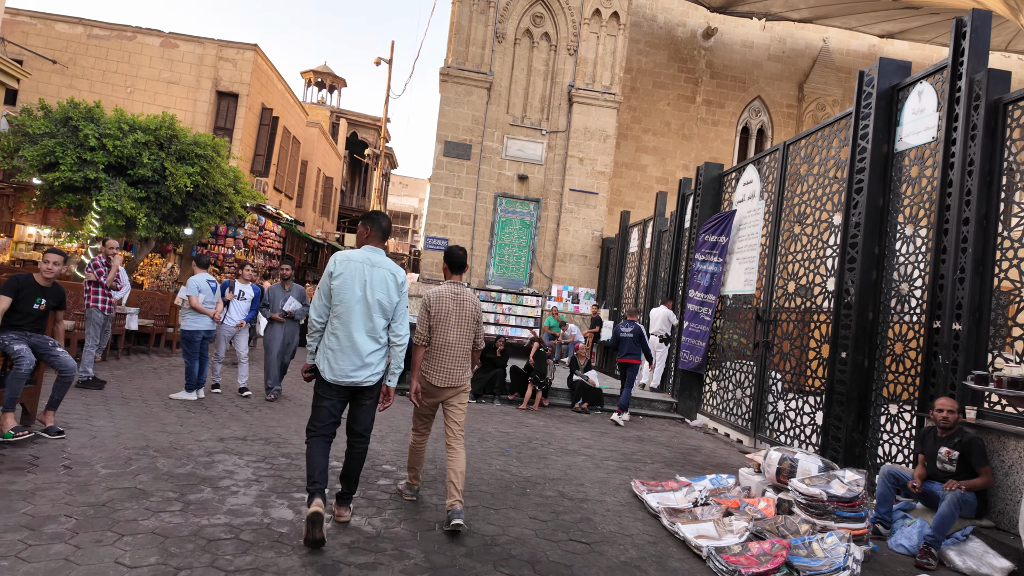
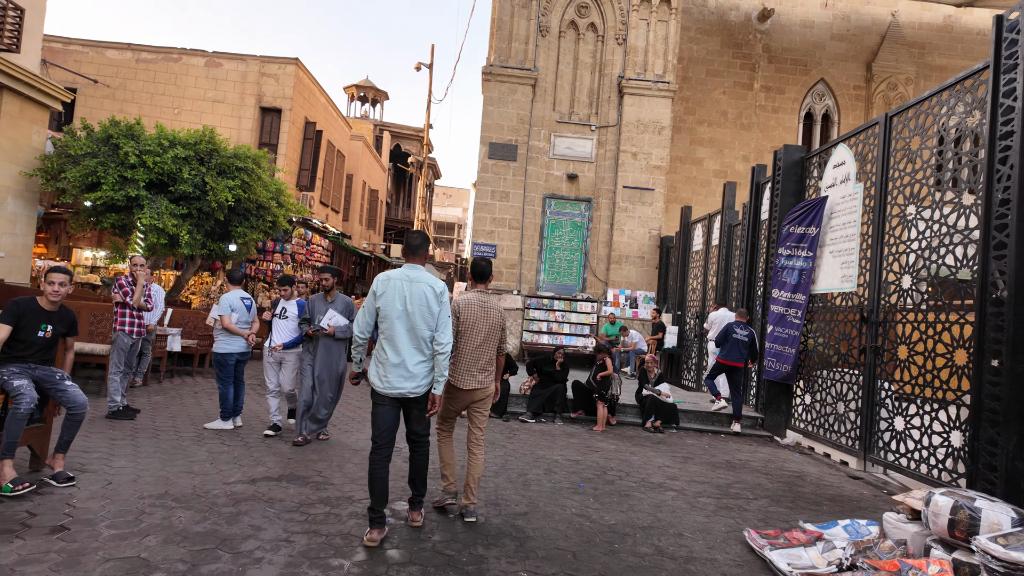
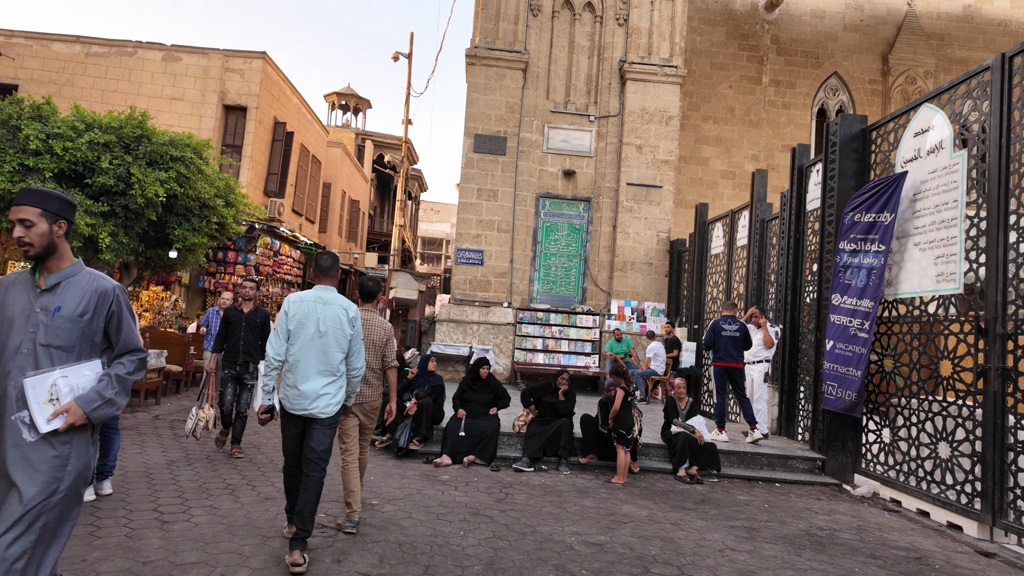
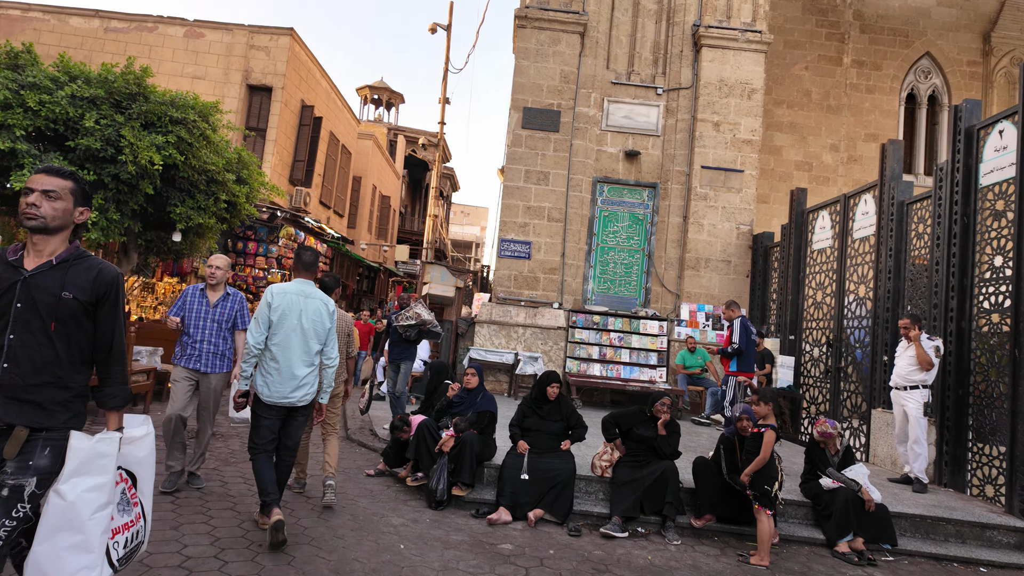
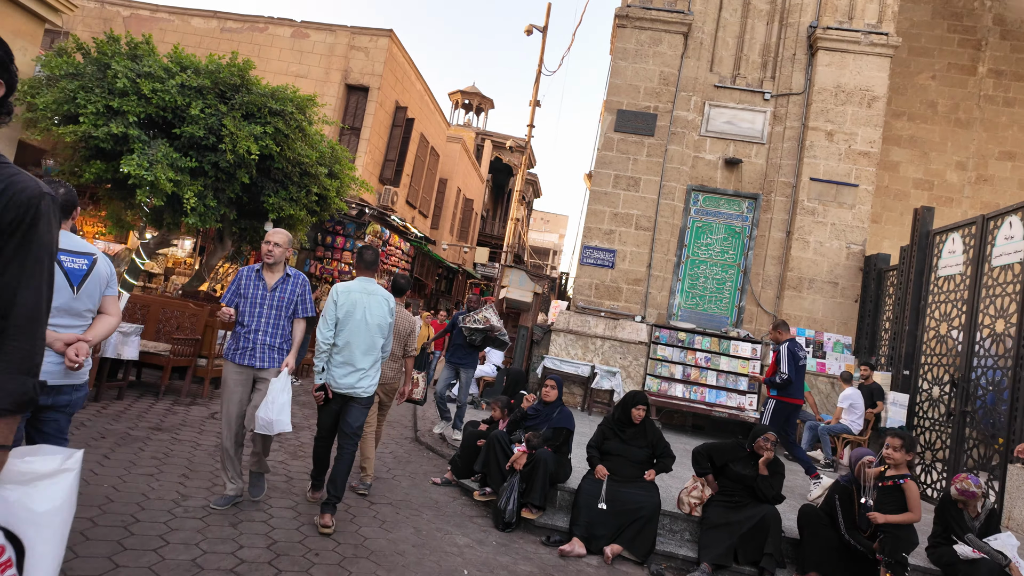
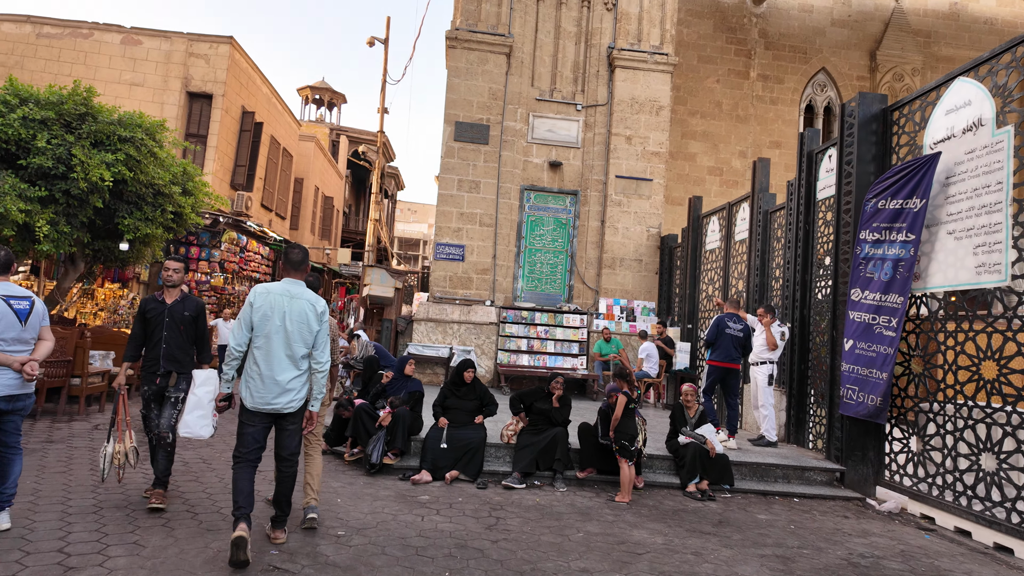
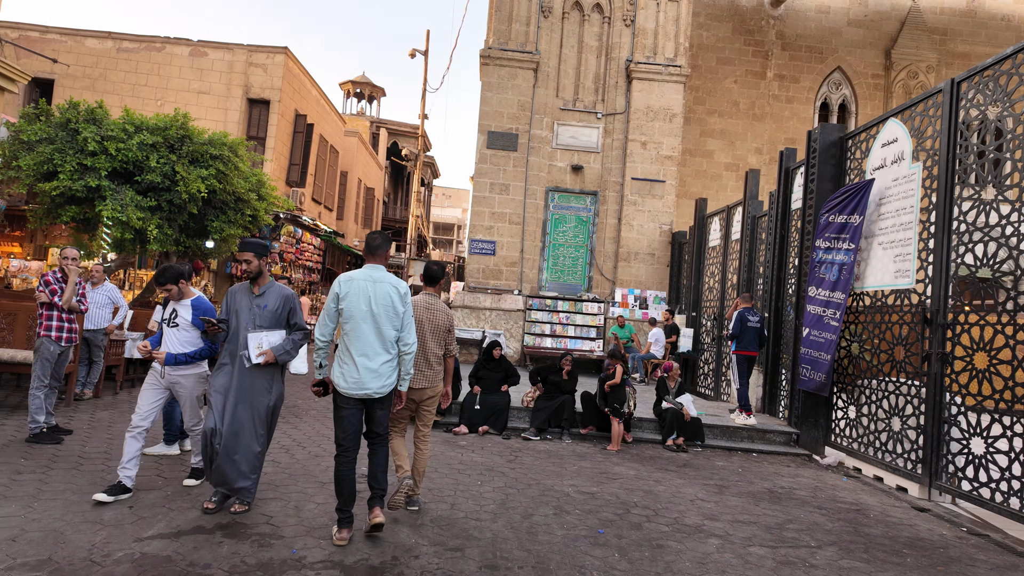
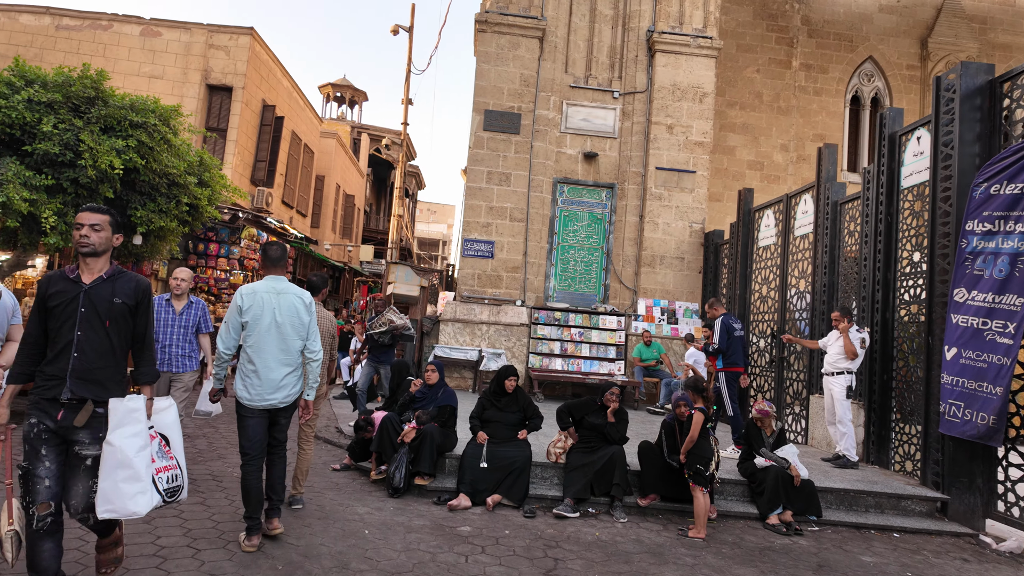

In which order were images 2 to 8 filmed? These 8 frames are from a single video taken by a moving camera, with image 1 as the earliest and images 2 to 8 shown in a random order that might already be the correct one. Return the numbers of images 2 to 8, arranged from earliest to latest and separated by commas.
2, 7, 3, 6, 8, 4, 5
